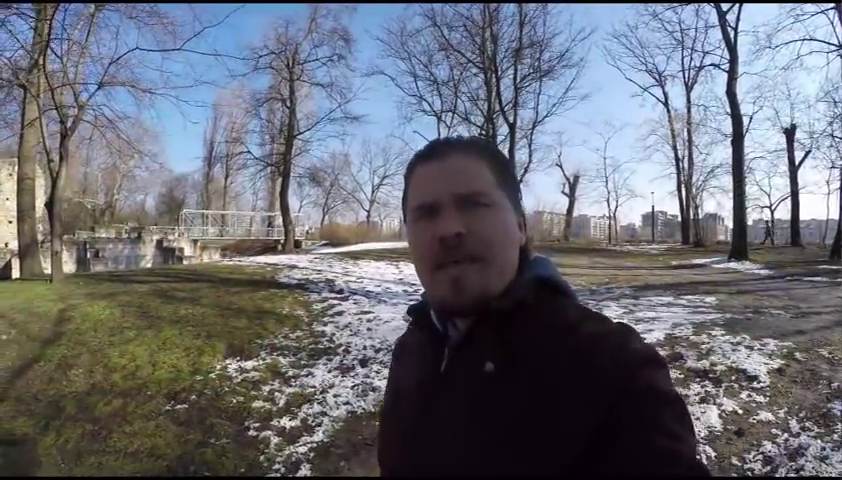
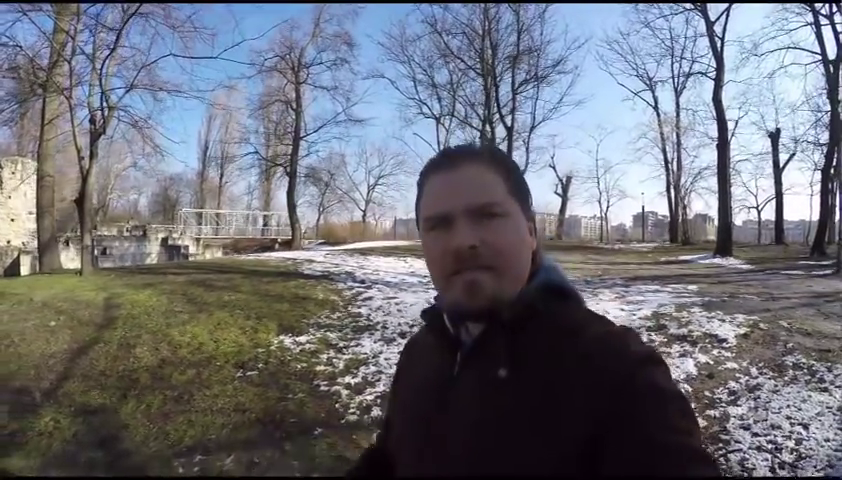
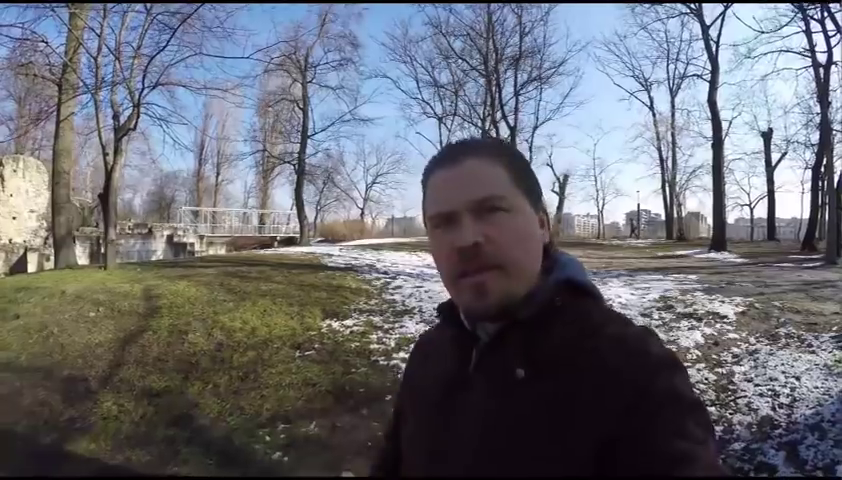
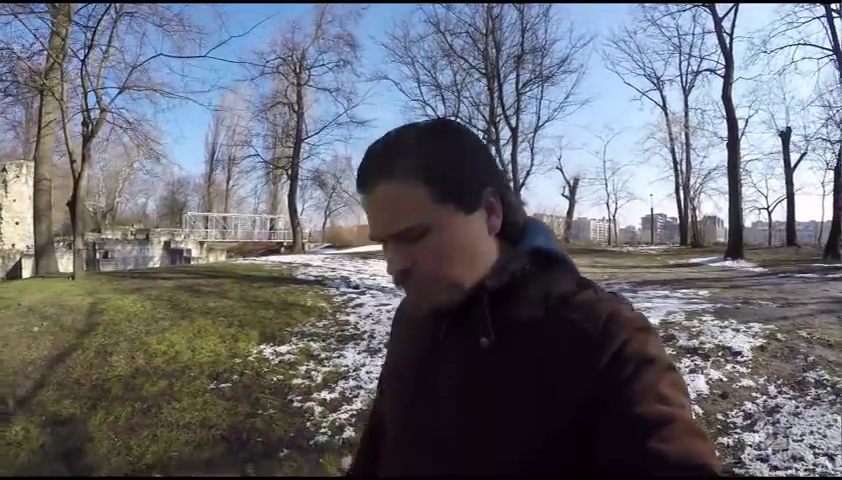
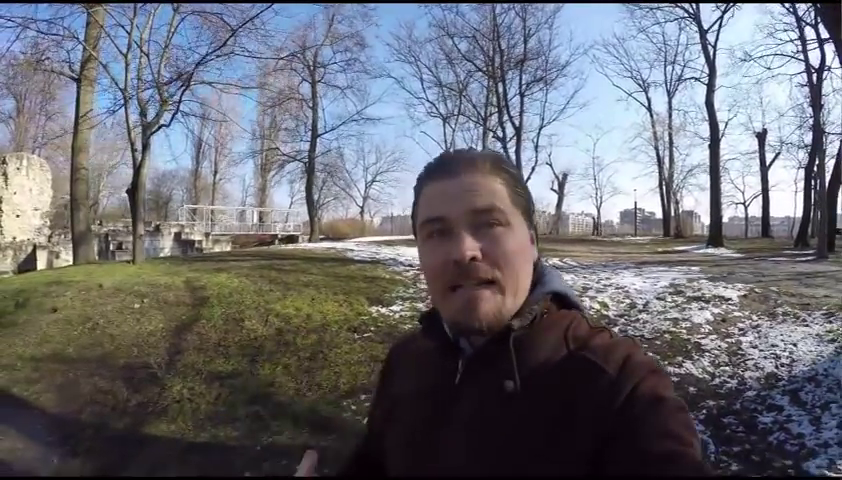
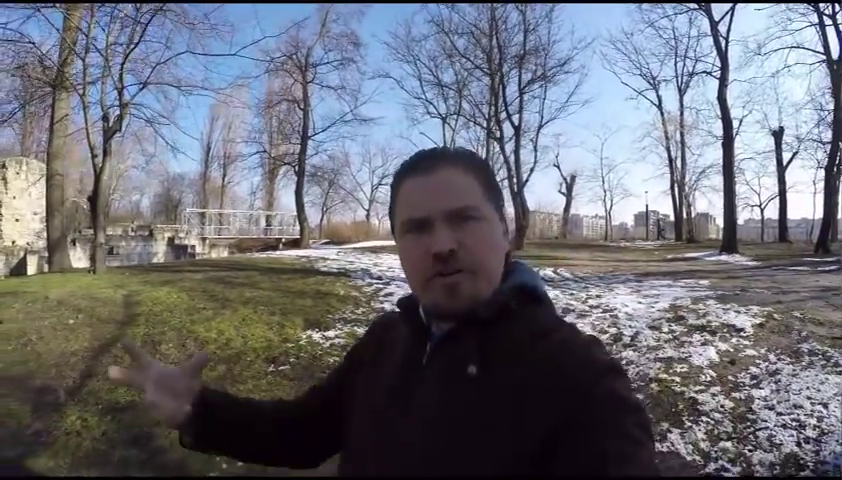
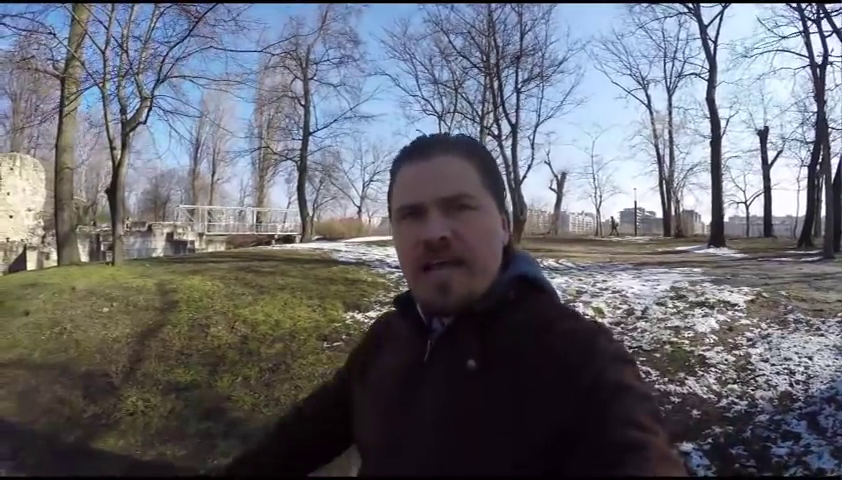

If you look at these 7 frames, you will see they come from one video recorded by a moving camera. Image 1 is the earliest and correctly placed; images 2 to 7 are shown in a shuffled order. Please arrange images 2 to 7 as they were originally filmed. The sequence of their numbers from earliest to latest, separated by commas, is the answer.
4, 2, 6, 3, 7, 5
